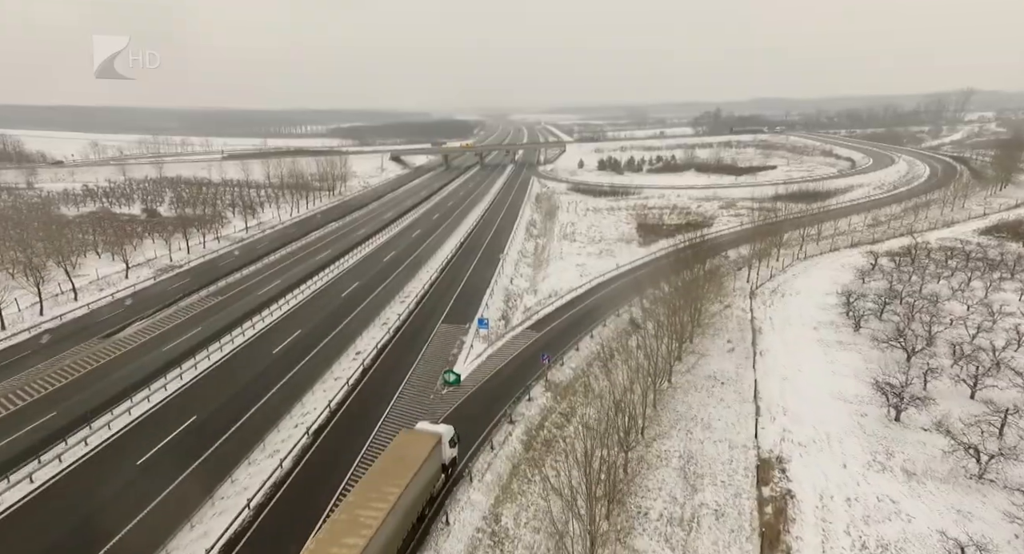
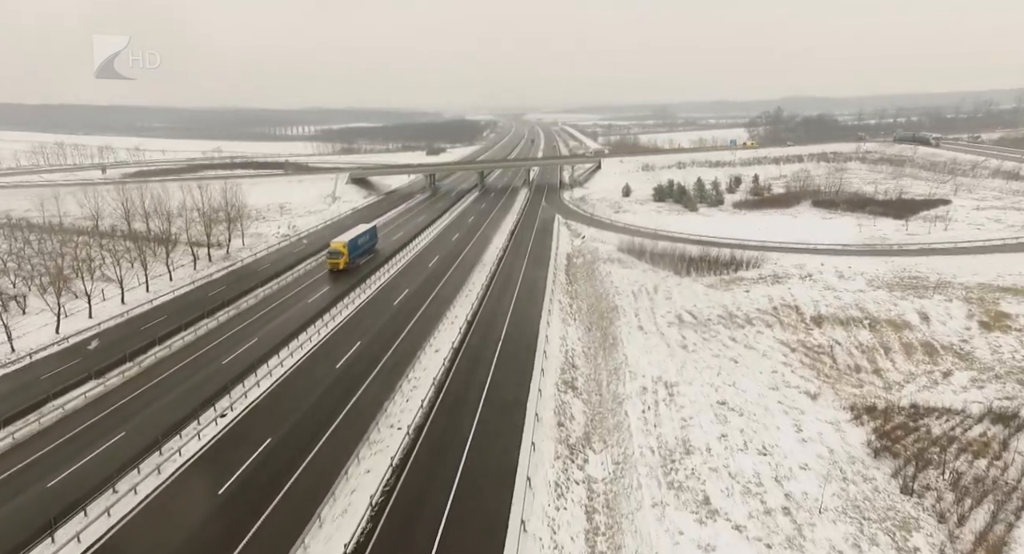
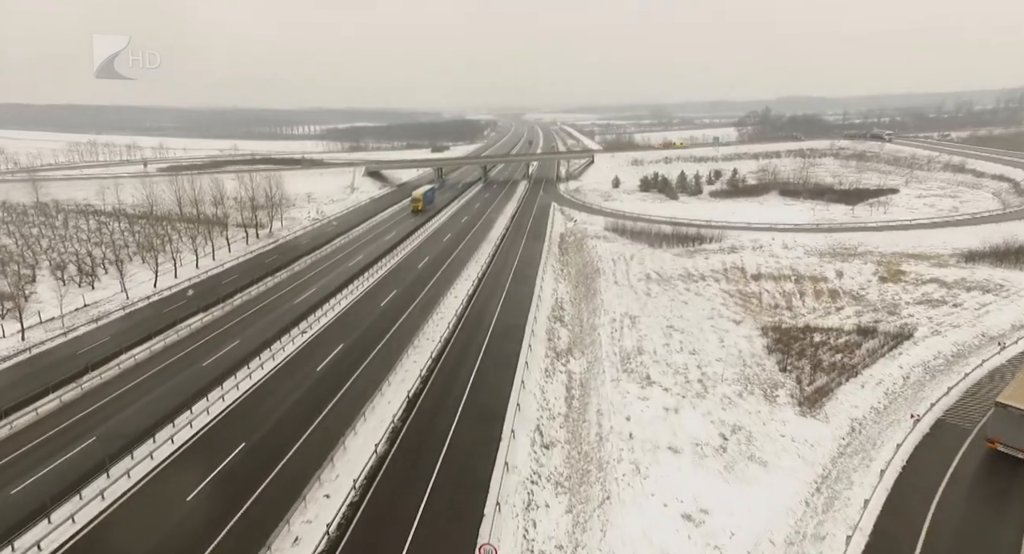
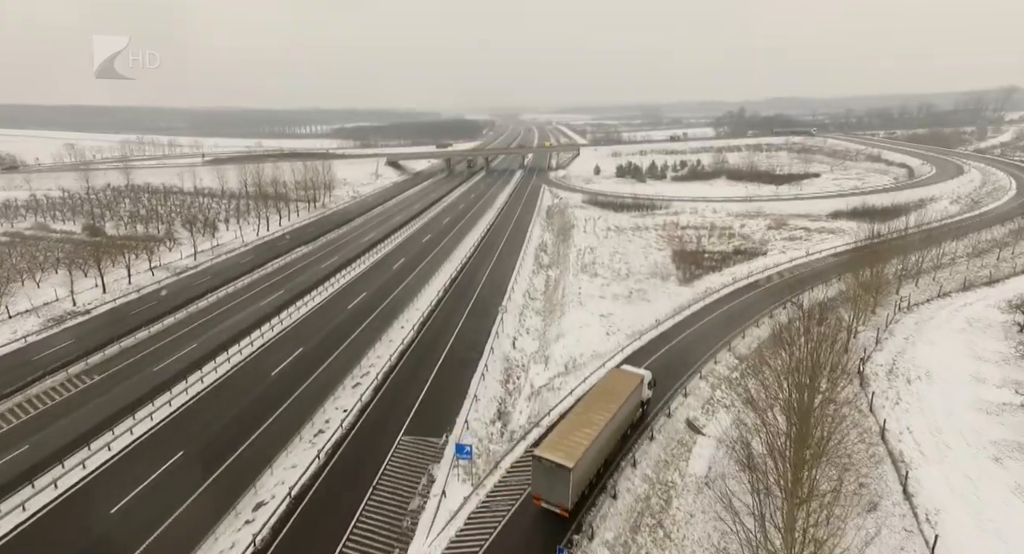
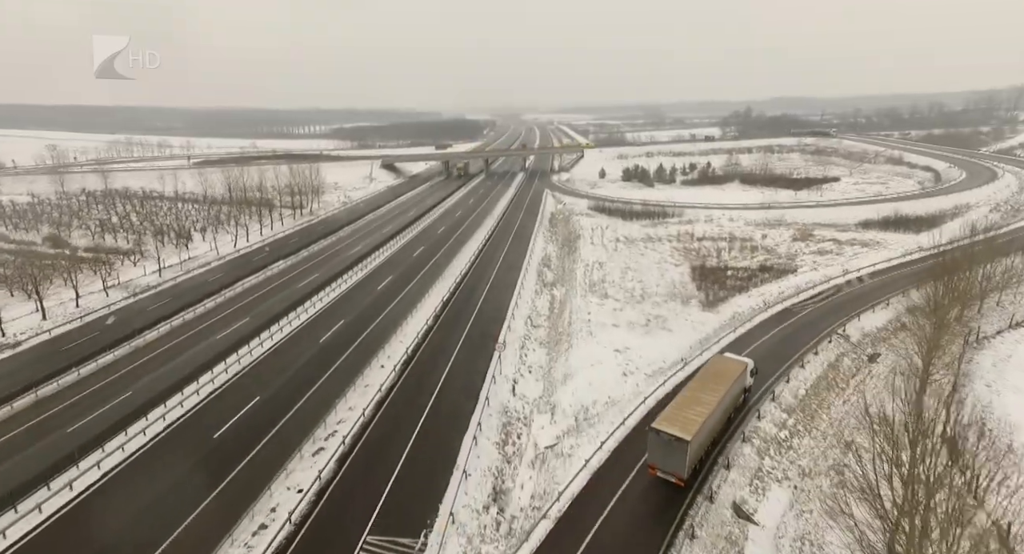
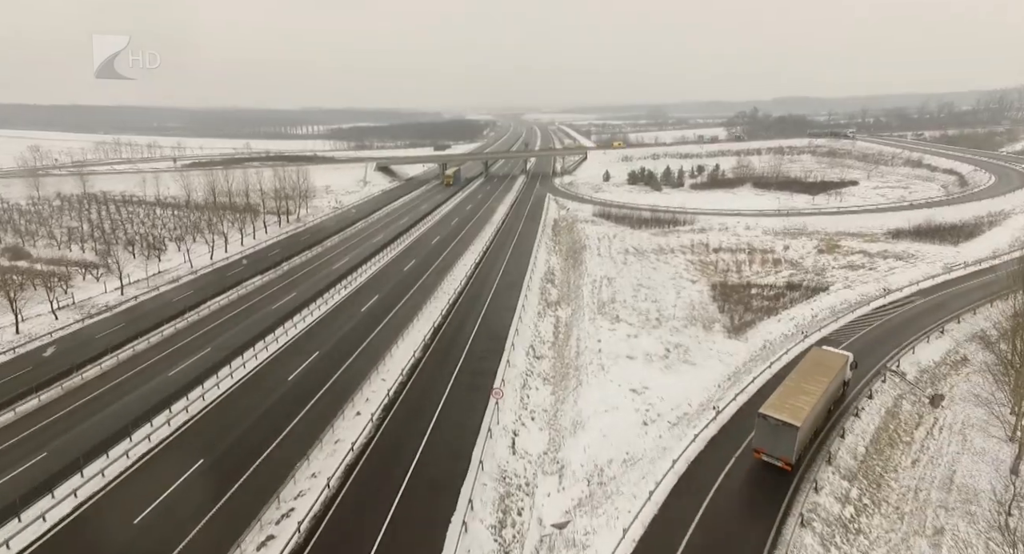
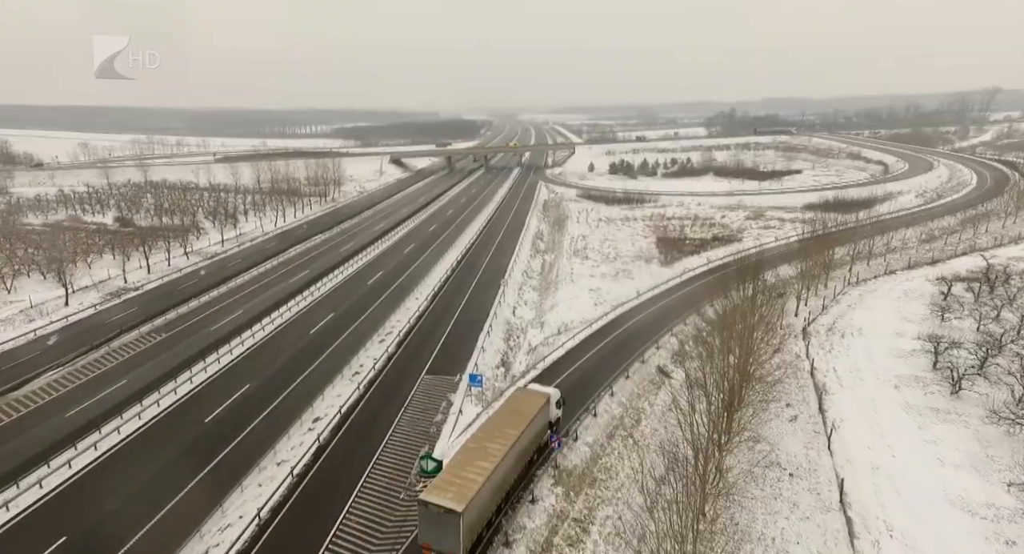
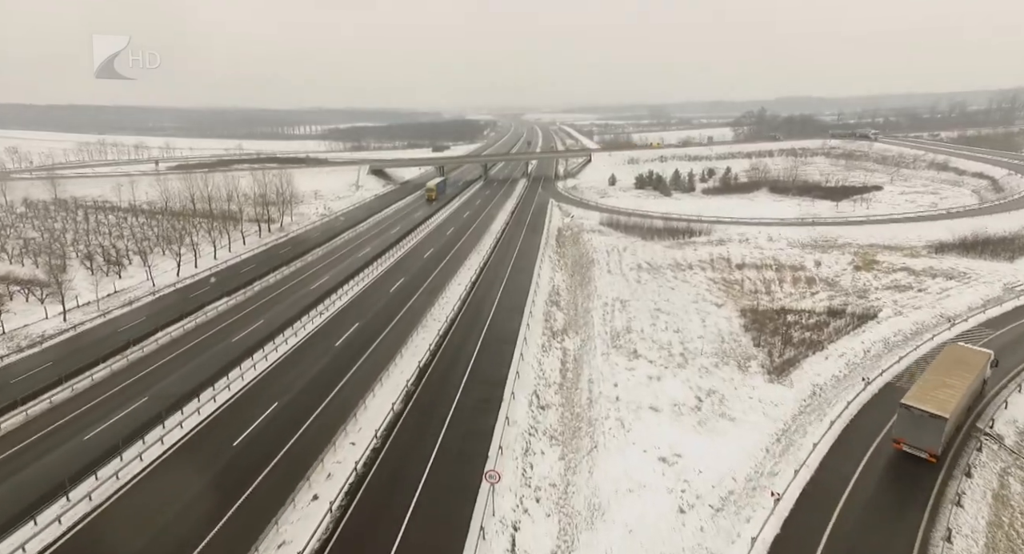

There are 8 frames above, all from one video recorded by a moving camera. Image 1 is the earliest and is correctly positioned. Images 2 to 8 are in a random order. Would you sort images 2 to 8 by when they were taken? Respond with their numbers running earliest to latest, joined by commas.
7, 4, 5, 6, 8, 3, 2
